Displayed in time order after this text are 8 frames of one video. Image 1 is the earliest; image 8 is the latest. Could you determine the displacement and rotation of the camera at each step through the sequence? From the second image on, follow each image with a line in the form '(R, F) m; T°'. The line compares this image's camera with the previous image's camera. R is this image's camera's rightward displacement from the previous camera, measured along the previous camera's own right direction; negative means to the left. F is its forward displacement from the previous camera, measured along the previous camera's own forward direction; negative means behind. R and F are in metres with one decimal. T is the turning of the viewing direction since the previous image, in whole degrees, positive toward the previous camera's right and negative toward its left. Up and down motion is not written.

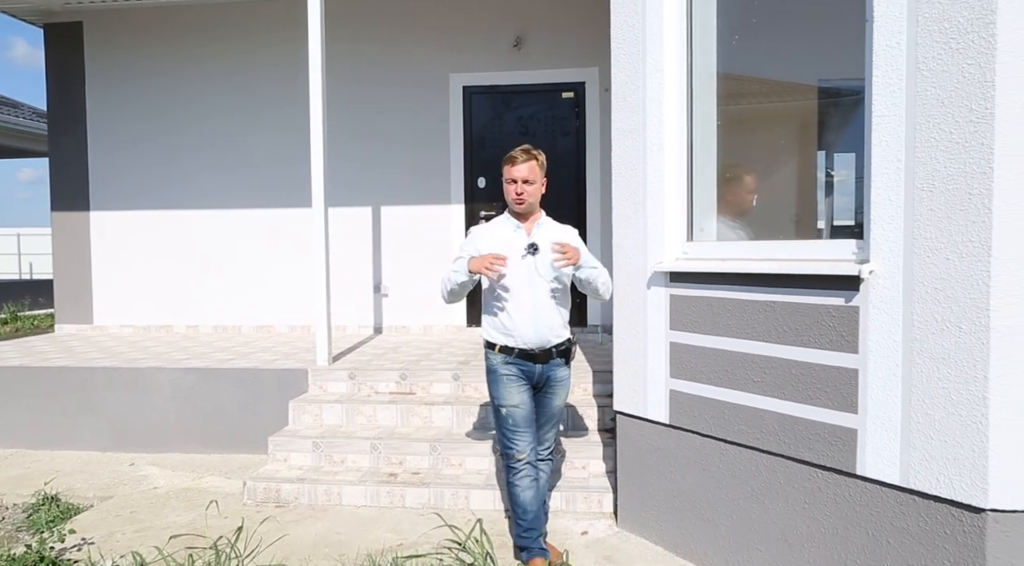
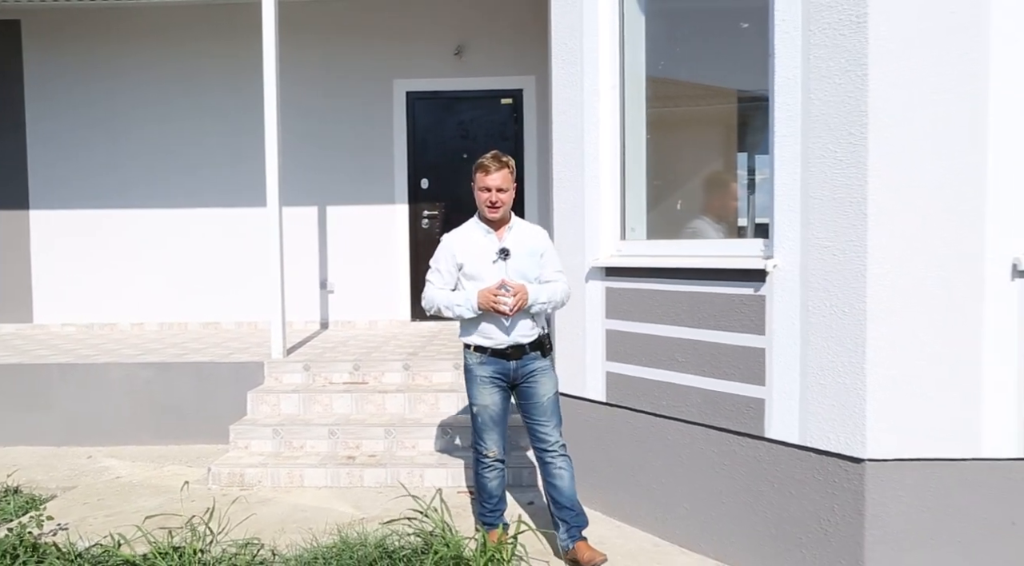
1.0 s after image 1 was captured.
(-0.1, -0.4) m; +5°
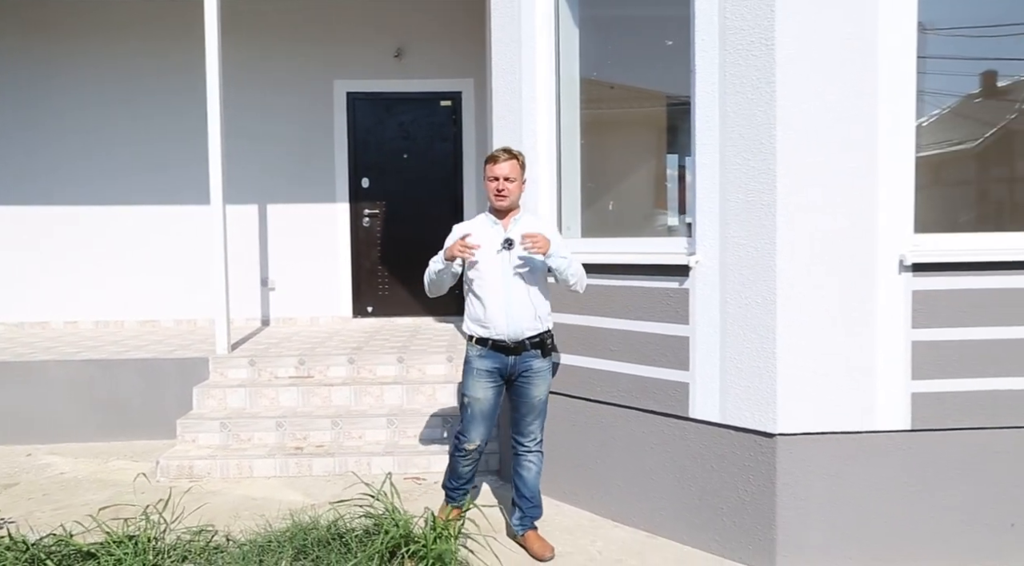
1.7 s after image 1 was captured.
(-0.1, -0.2) m; +5°
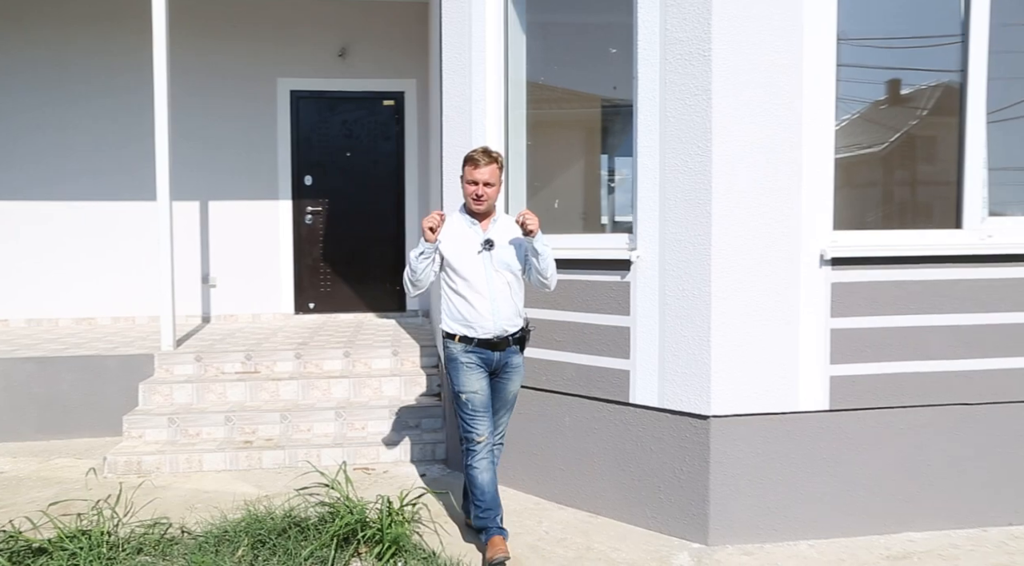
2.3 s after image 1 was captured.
(-0.1, -0.2) m; +5°
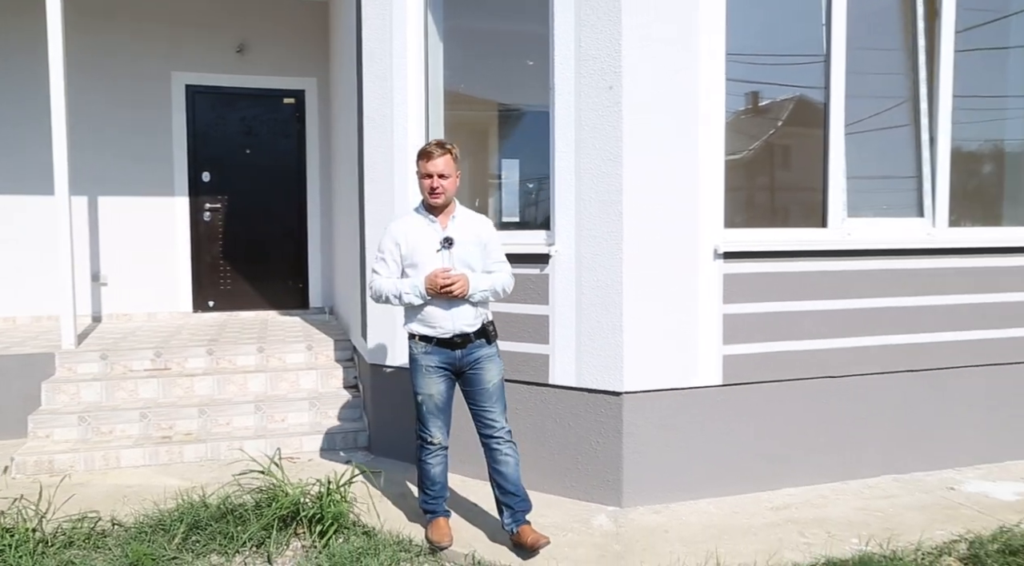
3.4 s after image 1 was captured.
(-0.3, -0.3) m; +9°
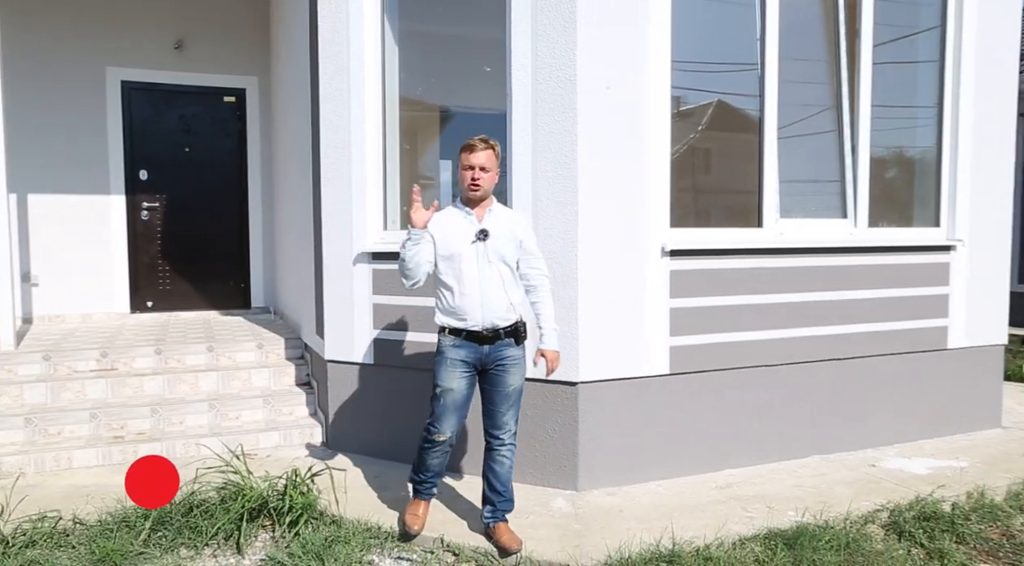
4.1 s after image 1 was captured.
(-0.2, -0.2) m; +6°
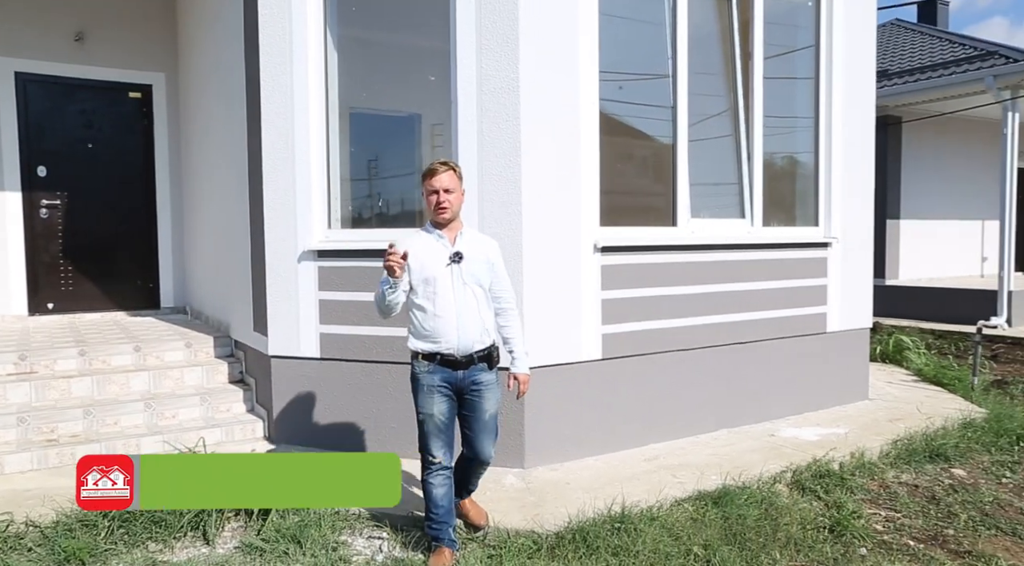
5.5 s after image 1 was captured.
(-0.4, -0.3) m; +9°
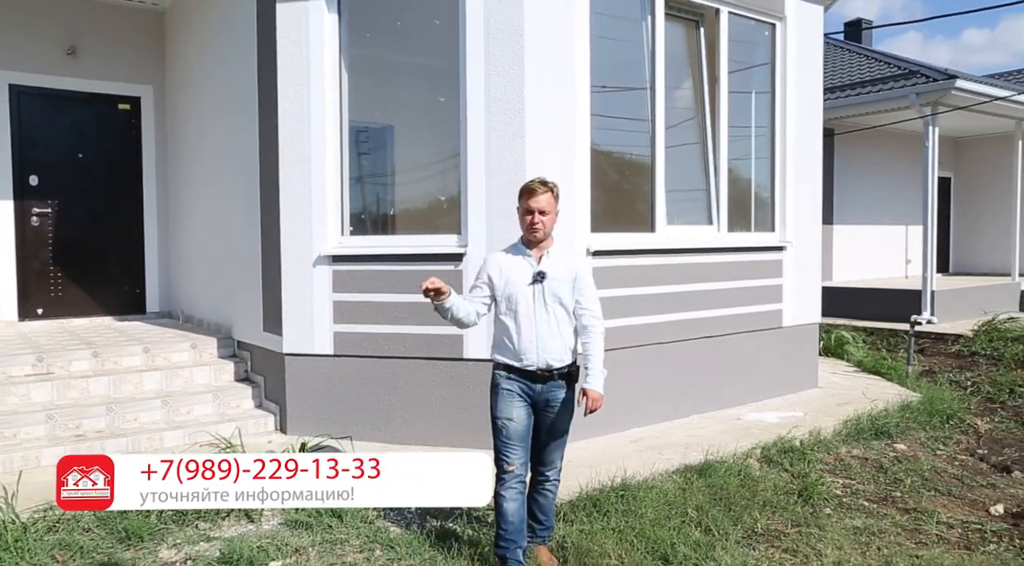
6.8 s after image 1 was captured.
(-0.4, -0.5) m; +4°
